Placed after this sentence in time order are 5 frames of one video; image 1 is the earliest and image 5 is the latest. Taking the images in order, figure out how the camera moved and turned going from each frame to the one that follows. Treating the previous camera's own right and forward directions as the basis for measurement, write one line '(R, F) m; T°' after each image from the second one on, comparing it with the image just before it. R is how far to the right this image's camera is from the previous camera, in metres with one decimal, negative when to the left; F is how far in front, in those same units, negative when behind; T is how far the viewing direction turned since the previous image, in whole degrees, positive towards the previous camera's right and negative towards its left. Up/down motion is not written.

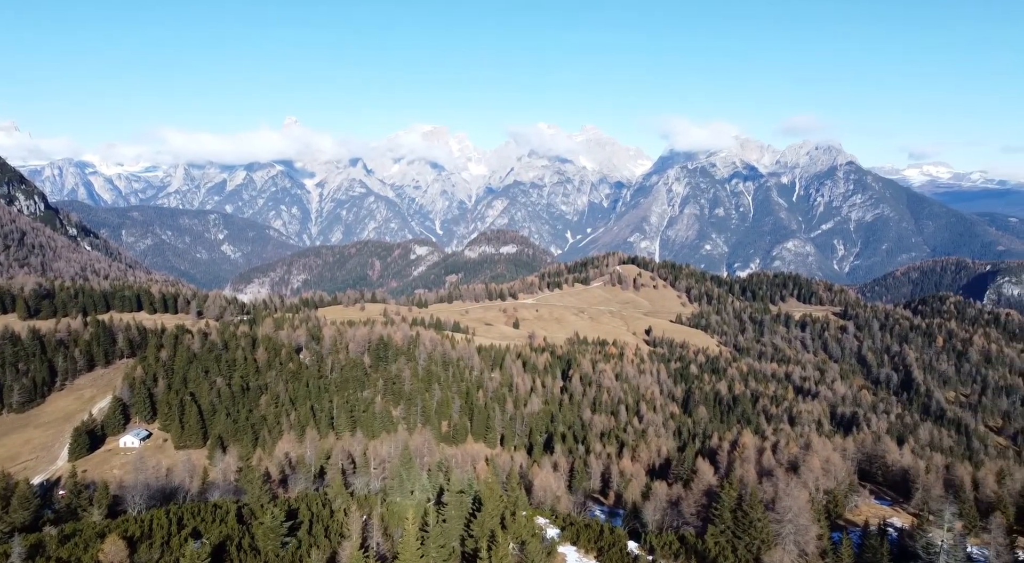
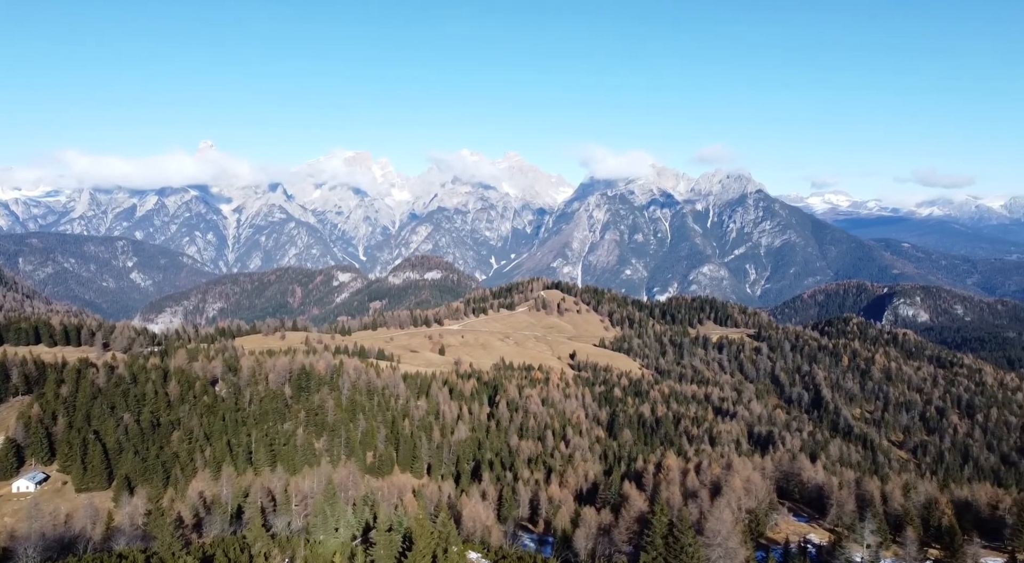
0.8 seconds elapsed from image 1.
(-0.4, +3.5) m; +5°
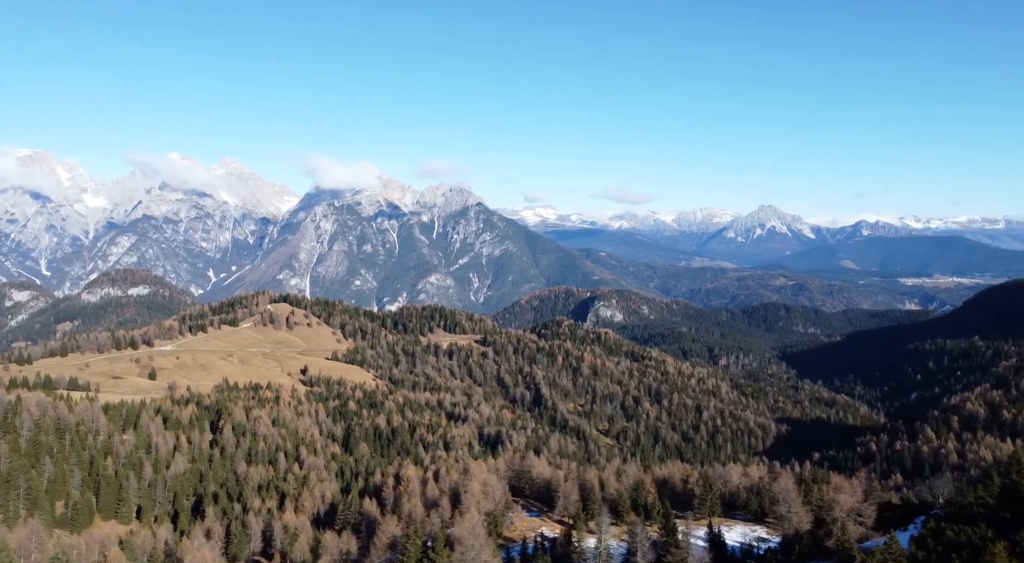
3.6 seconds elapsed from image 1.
(+1.2, +15.1) m; +17°
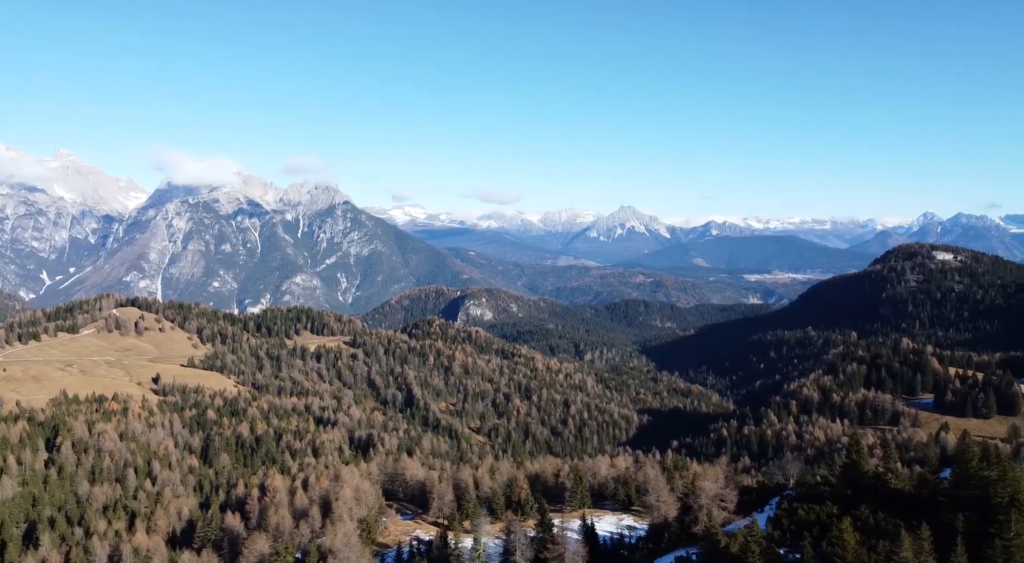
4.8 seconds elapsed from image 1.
(+0.7, +11.6) m; +8°
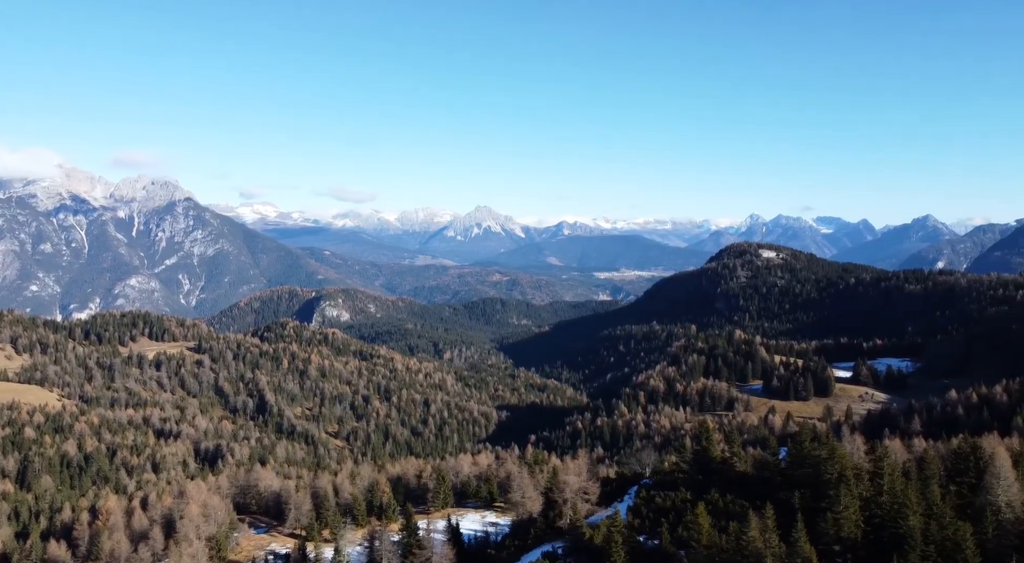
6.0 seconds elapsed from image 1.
(+1.3, +20.0) m; +9°
